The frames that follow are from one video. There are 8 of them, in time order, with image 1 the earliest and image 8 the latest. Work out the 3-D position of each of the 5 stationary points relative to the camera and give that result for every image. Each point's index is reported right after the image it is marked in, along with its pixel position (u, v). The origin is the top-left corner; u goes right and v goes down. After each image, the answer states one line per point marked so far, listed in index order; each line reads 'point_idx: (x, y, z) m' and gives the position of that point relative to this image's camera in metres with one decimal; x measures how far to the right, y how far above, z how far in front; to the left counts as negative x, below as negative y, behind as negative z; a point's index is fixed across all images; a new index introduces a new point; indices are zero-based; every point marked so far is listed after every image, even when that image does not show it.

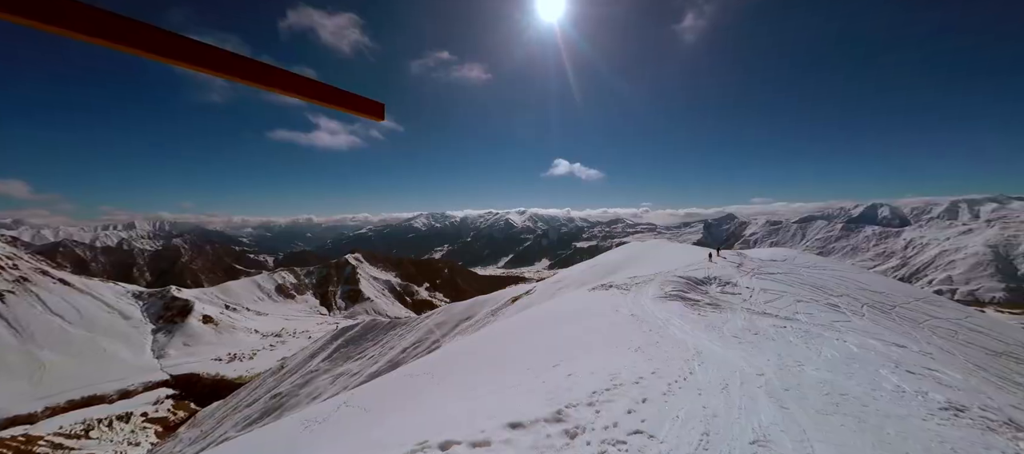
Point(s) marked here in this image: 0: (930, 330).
0: (+23.2, -5.5, +18.8) m
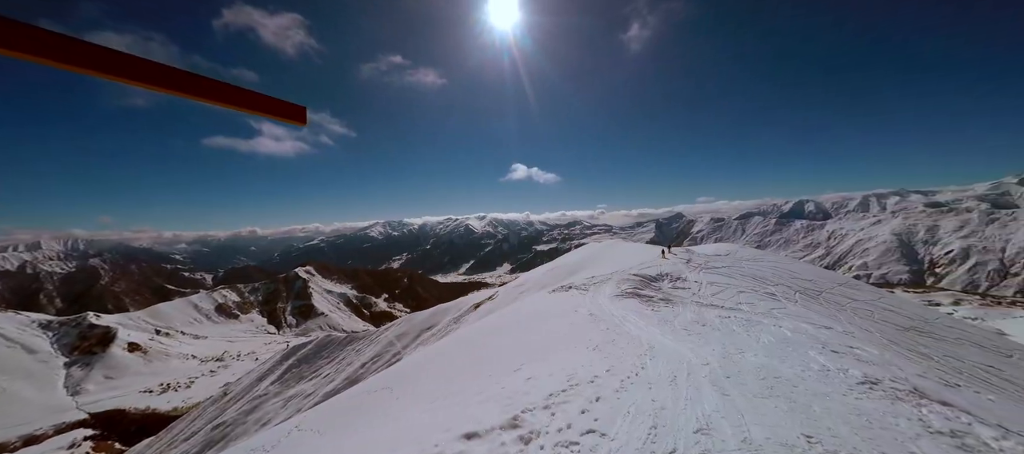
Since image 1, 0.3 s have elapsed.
0: (+20.8, -5.0, +20.8) m
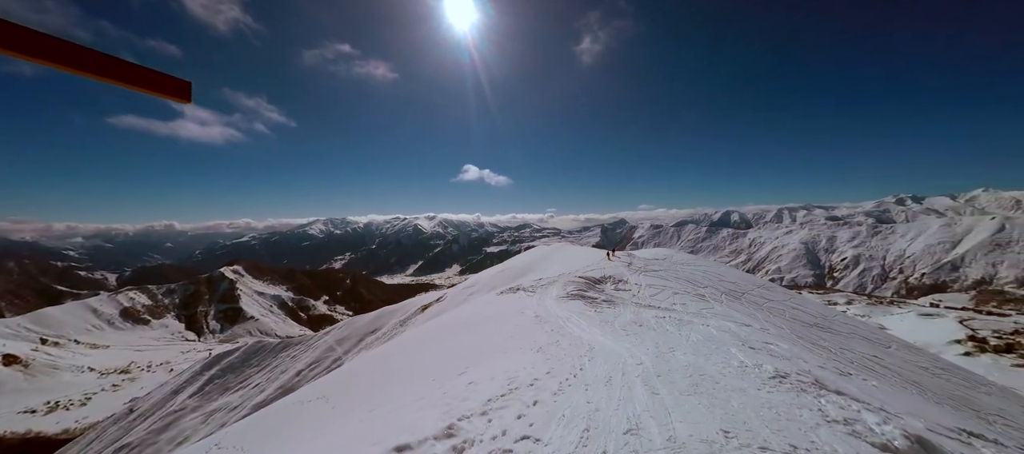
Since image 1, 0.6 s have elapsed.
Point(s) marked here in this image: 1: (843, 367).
0: (+17.4, -5.6, +23.1) m
1: (+16.8, -7.0, +17.1) m
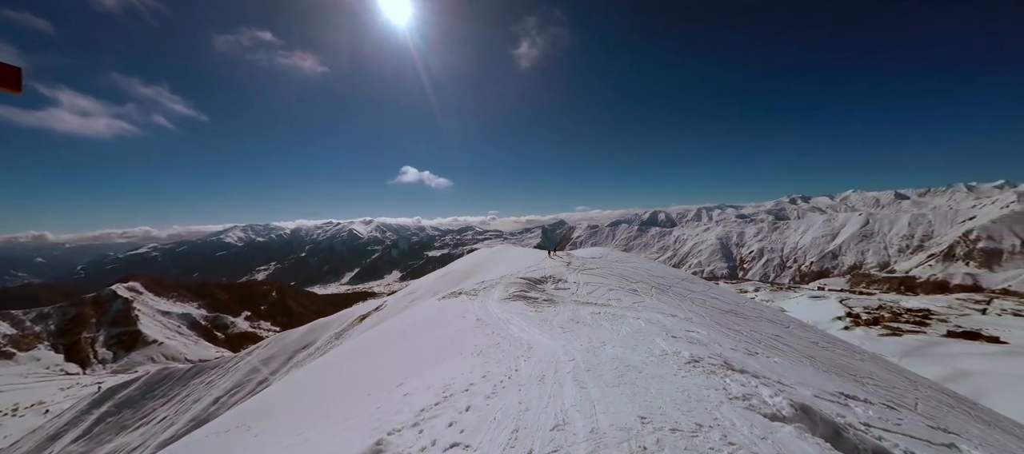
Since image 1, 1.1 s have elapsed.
0: (+13.3, -5.4, +25.2) m
1: (+13.6, -6.8, +19.2) m
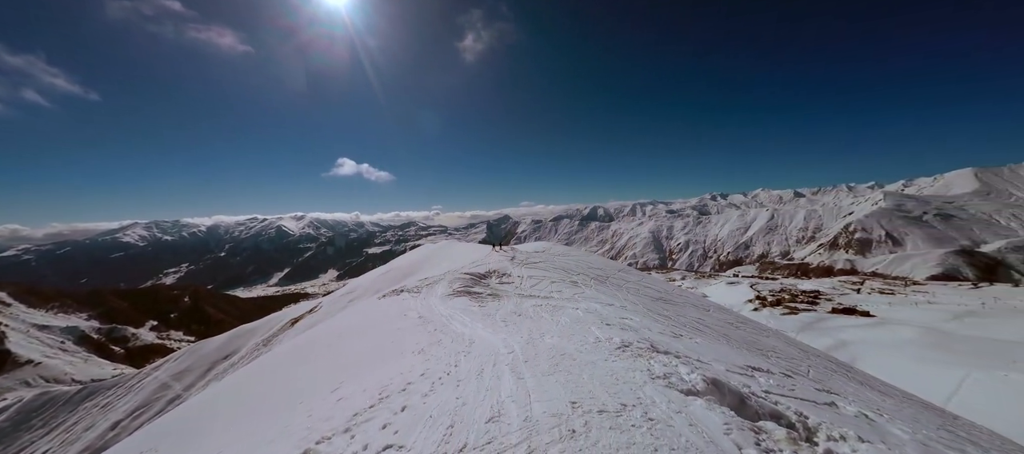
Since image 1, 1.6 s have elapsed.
0: (+9.0, -5.0, +26.9) m
1: (+10.2, -6.4, +21.0) m
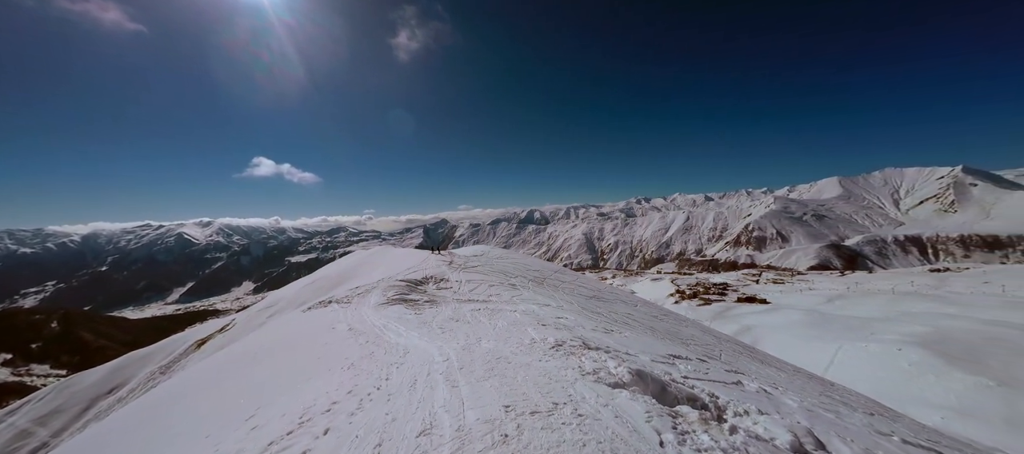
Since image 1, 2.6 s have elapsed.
0: (+4.2, -5.2, +27.9) m
1: (+6.3, -6.5, +22.3) m
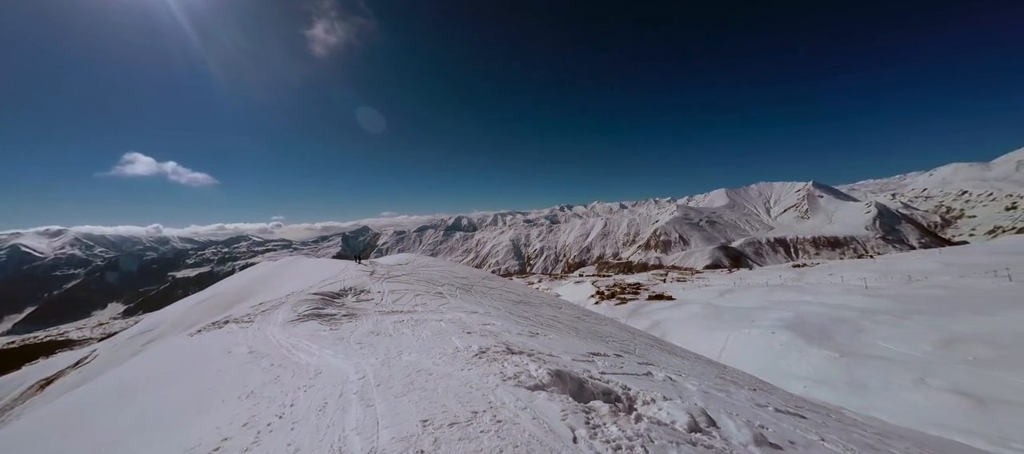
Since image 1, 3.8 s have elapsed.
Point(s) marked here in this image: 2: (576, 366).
0: (-1.7, -5.7, +28.1) m
1: (+1.5, -7.0, +23.0) m
2: (+3.2, -7.1, +17.2) m
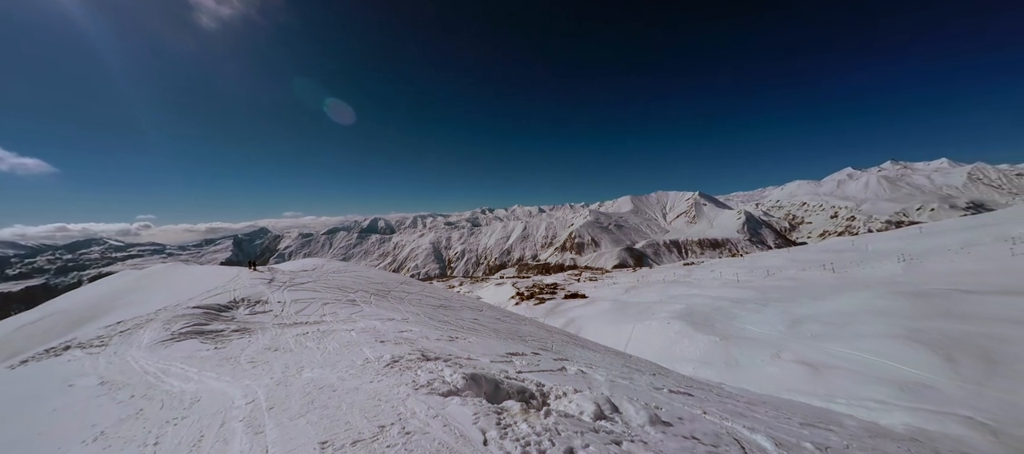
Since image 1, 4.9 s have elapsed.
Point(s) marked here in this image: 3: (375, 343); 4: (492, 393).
0: (-8.2, -5.9, +27.3) m
1: (-4.0, -7.2, +22.9) m
2: (-1.0, -7.3, +17.6) m
3: (-6.7, -5.7, +16.6) m
4: (-0.8, -6.6, +13.4) m
